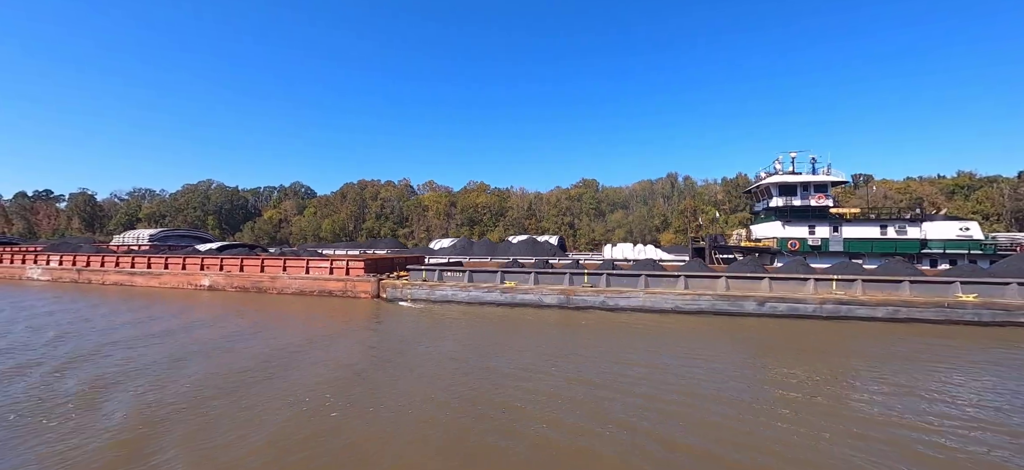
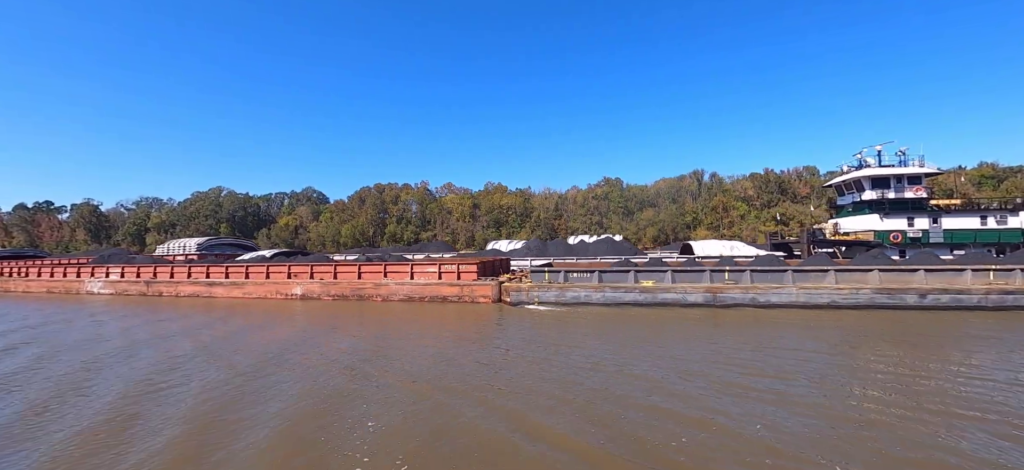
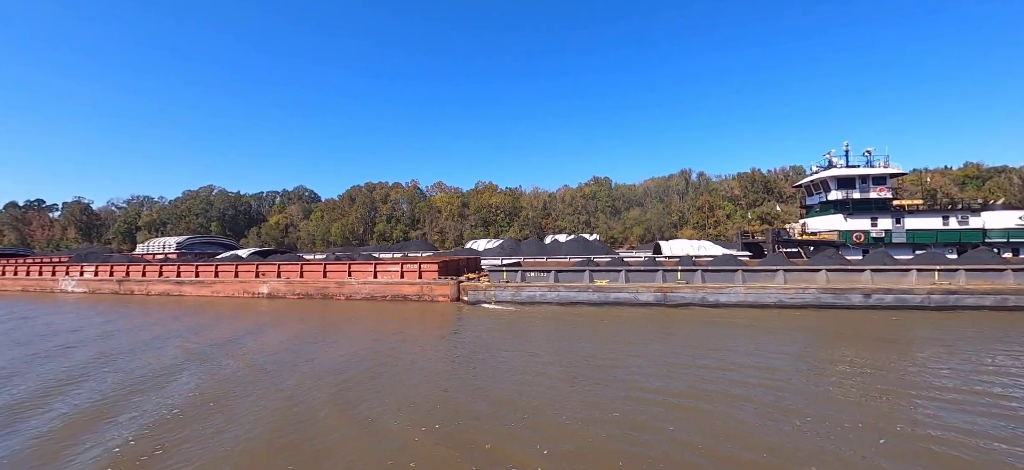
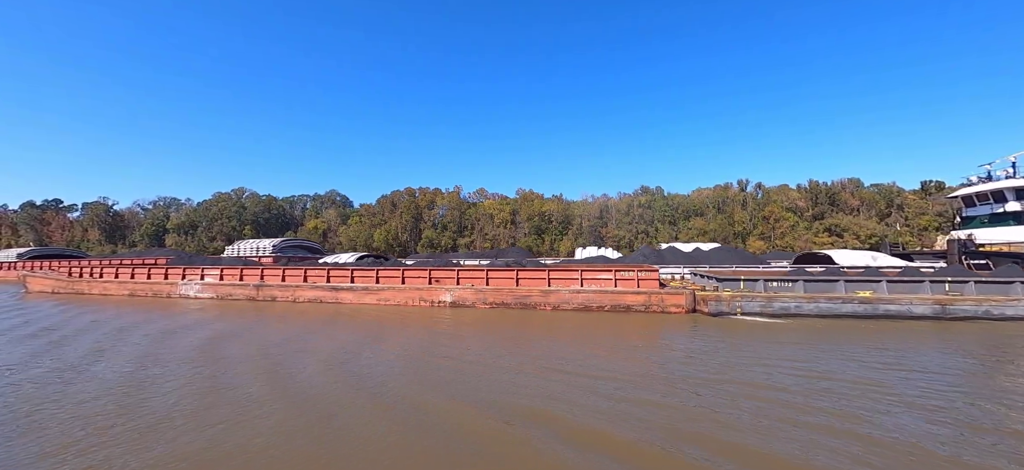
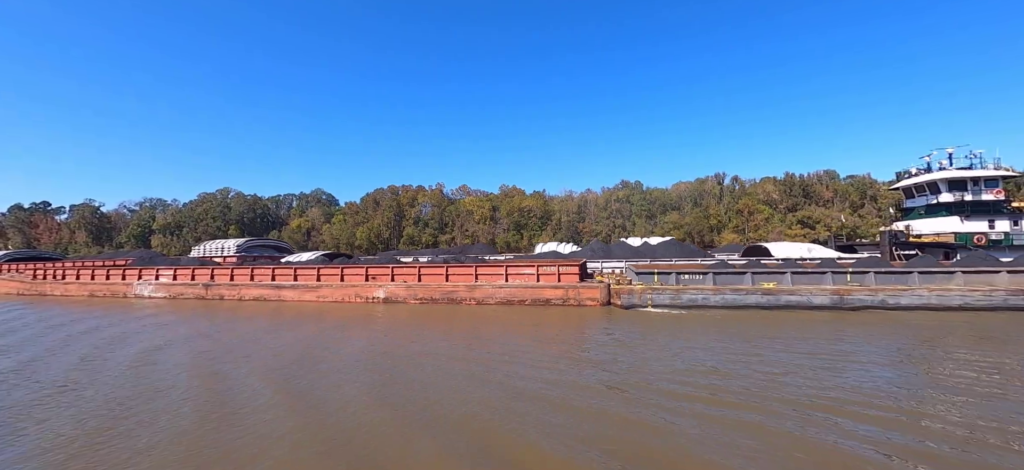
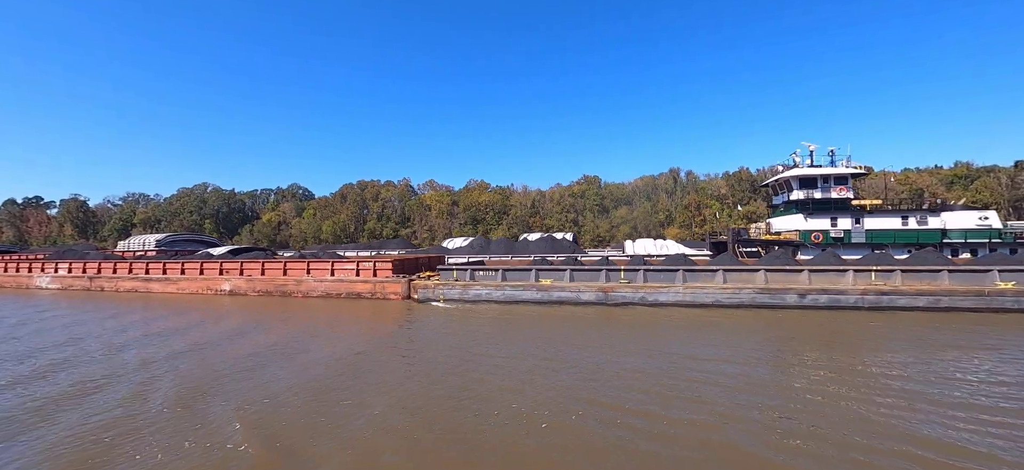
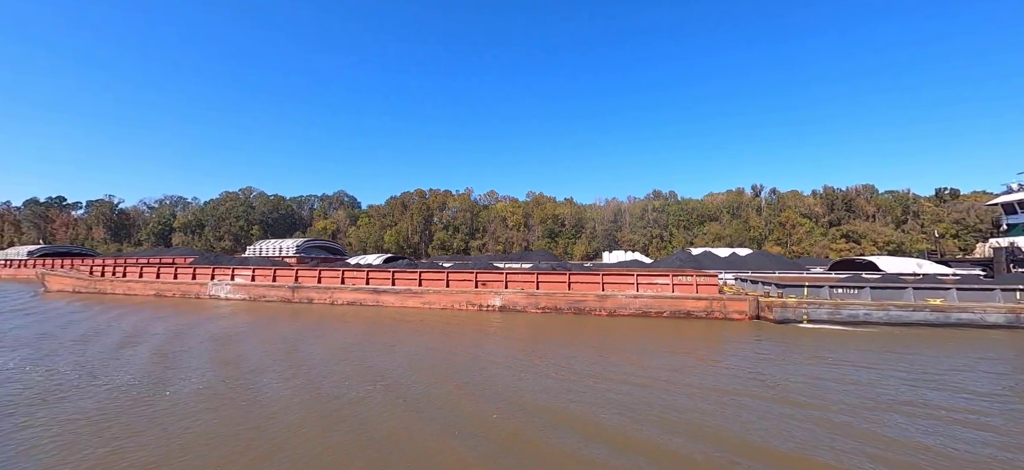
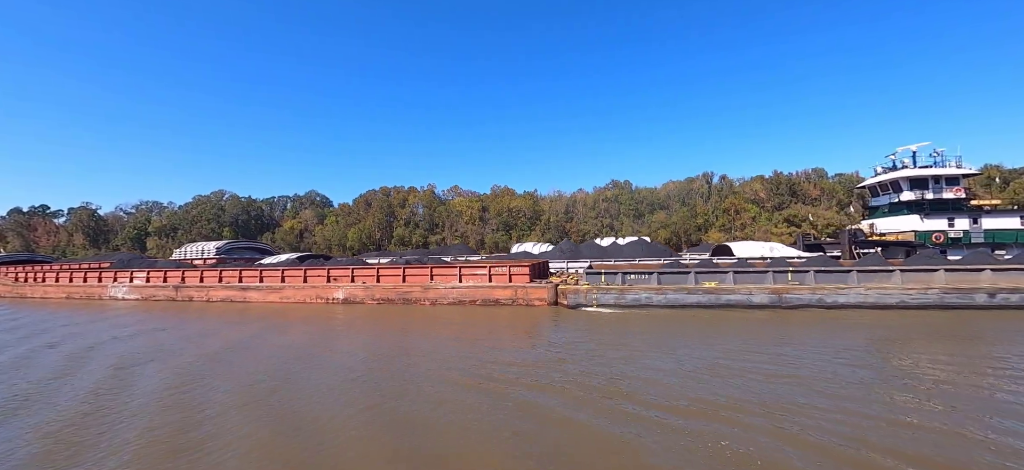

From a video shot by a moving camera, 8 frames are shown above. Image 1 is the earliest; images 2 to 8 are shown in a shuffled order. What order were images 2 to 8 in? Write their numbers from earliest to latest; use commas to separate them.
6, 3, 2, 8, 5, 4, 7
